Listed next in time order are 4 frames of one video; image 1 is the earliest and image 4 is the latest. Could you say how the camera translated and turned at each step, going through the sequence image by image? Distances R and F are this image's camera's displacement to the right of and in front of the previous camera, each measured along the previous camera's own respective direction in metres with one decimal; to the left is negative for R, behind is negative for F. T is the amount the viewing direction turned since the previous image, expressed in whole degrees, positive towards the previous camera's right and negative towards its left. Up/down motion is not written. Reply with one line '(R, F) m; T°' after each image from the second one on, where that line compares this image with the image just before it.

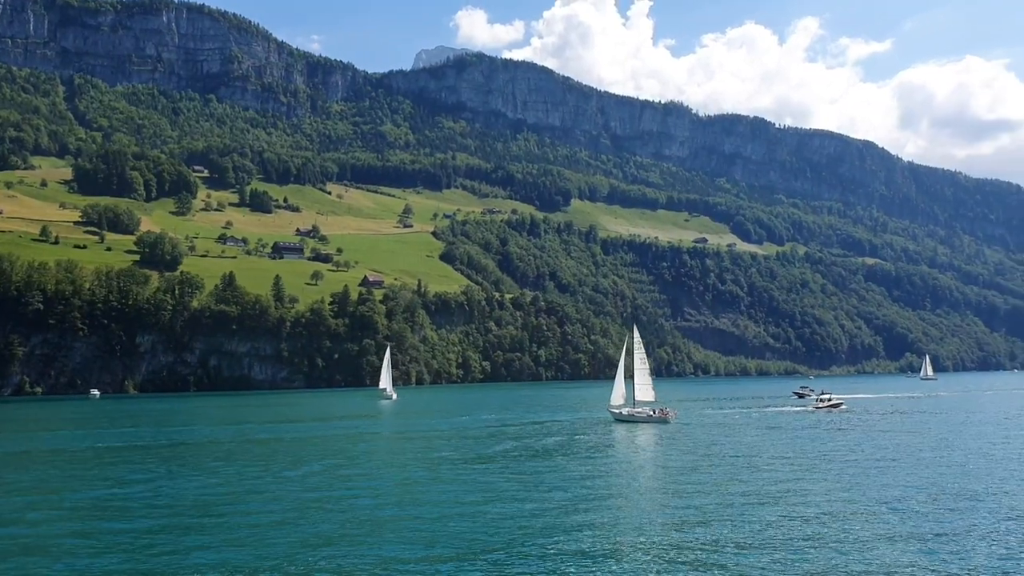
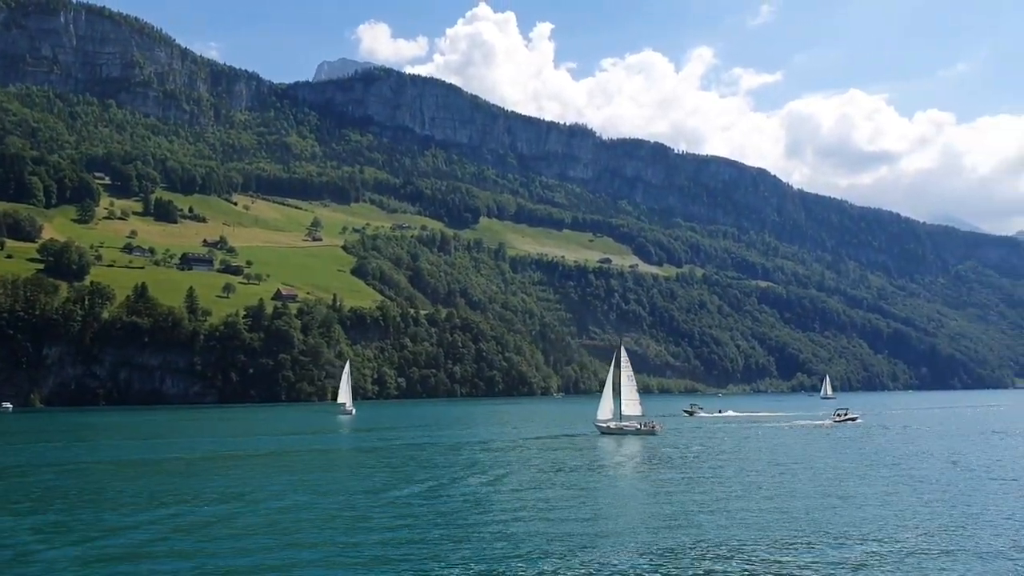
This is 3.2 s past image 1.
(-2.2, -0.8) m; +6°
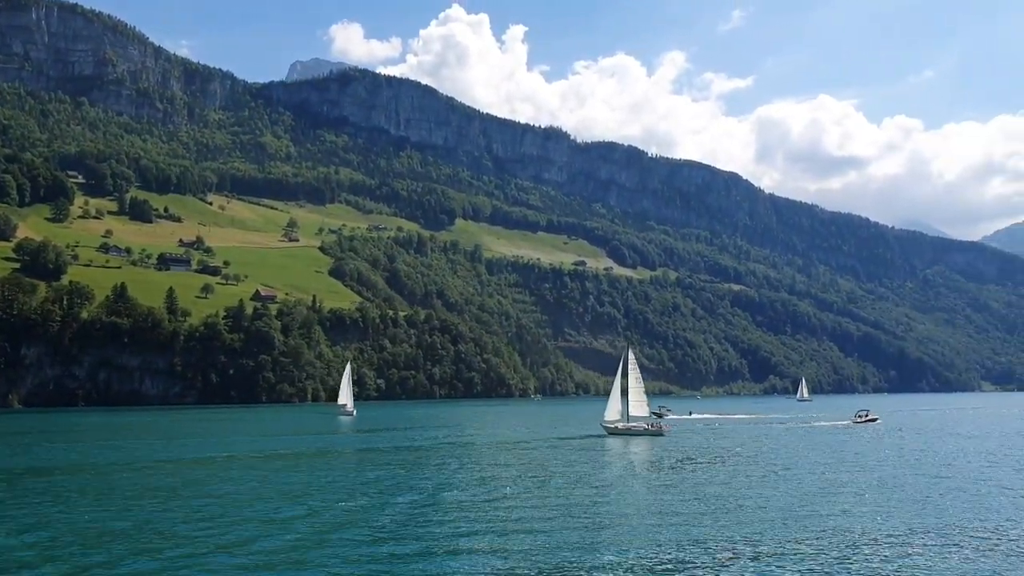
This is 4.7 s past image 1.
(-1.1, -0.2) m; +2°
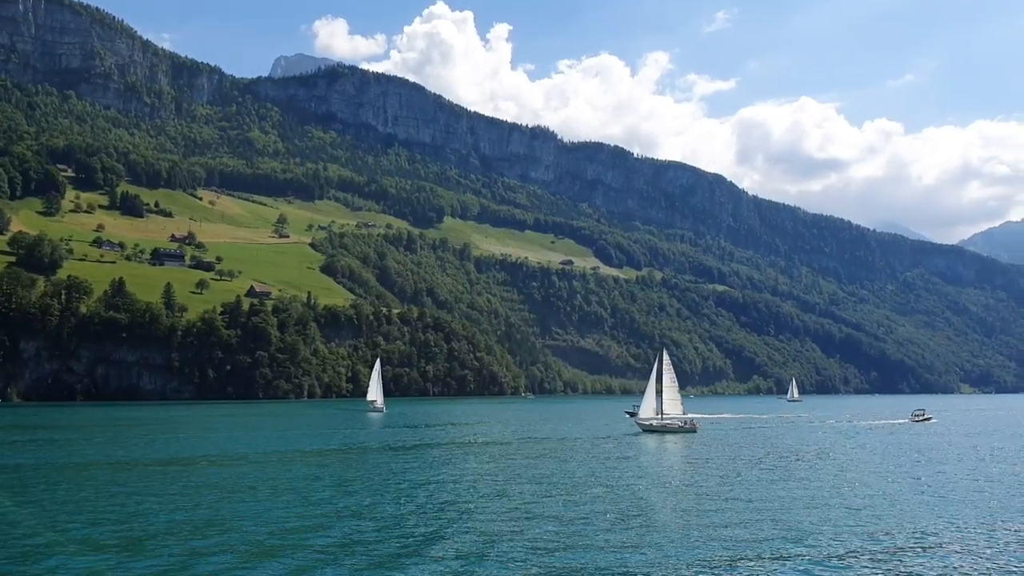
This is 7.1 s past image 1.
(-1.7, -0.2) m; +1°
